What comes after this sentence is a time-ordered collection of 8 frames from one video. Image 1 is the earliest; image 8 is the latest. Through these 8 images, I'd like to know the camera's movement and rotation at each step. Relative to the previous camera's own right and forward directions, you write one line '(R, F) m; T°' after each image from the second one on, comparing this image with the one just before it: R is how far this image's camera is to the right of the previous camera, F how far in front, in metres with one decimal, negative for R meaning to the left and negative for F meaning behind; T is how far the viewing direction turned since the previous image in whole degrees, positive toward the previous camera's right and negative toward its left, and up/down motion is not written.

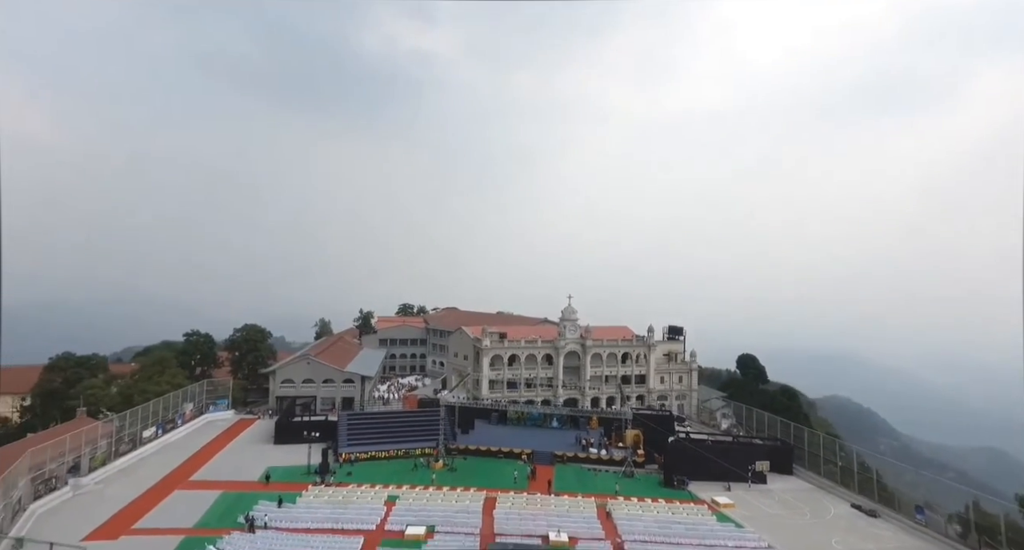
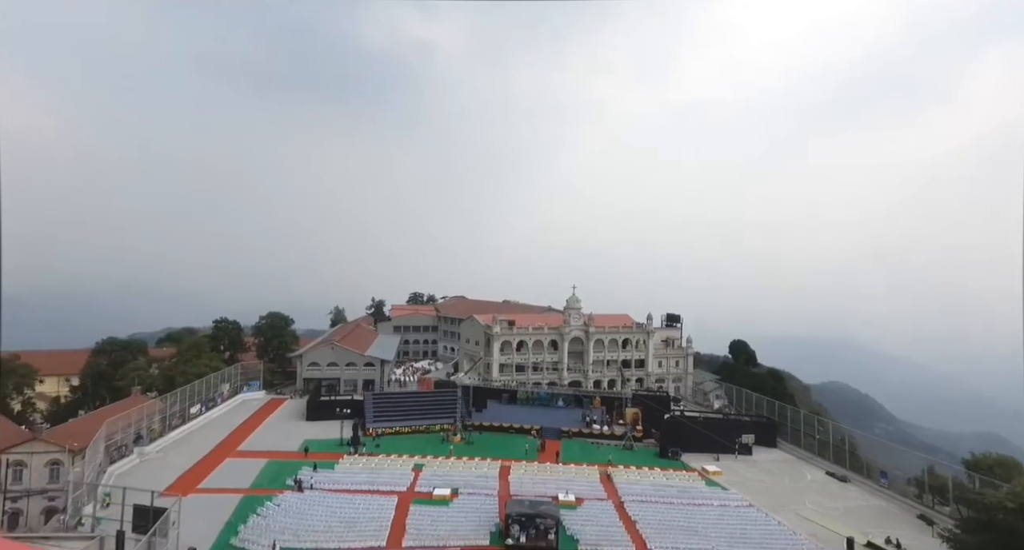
(-0.7, -3.3) m; 0°
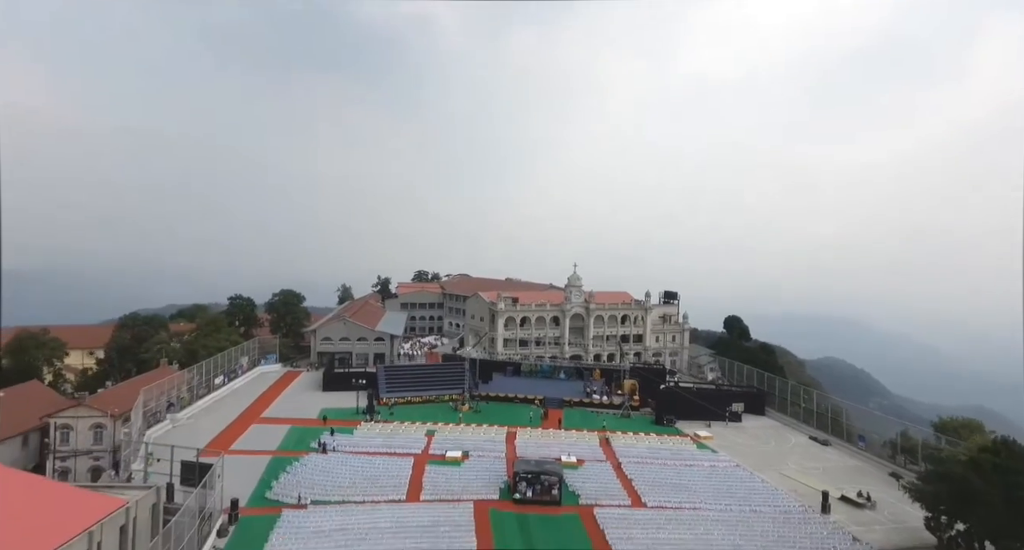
(-0.3, -2.0) m; 0°
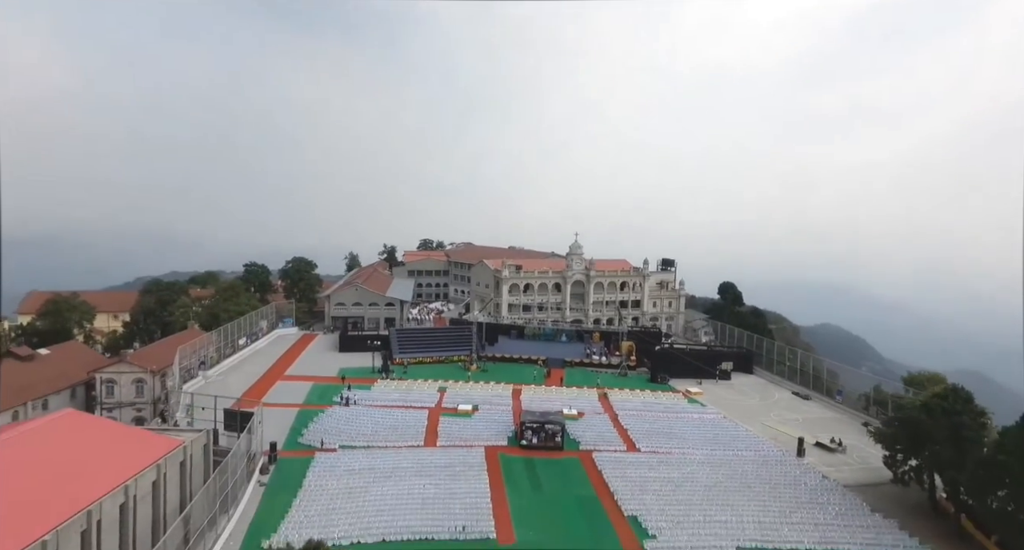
(-0.4, -2.2) m; 0°
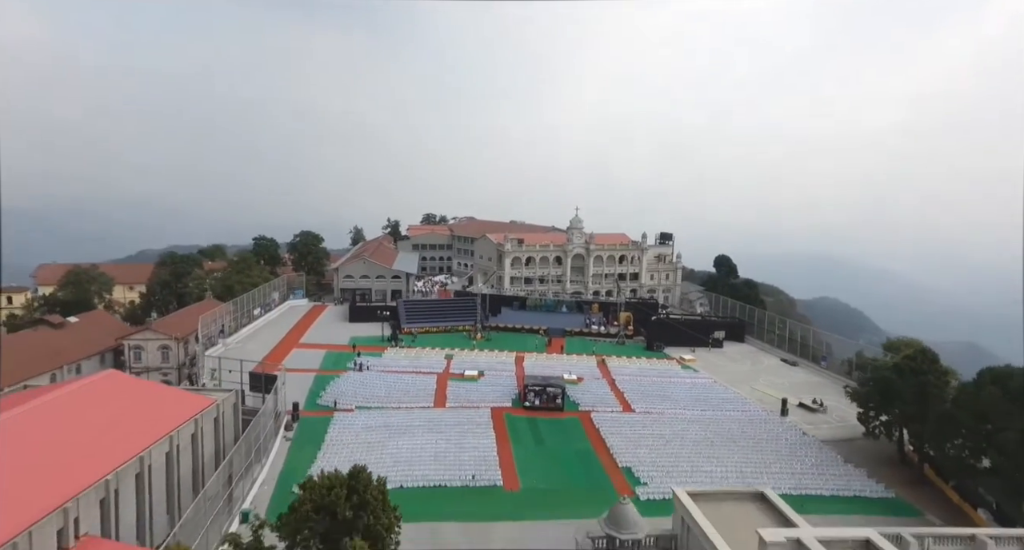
(-0.2, -1.7) m; 0°
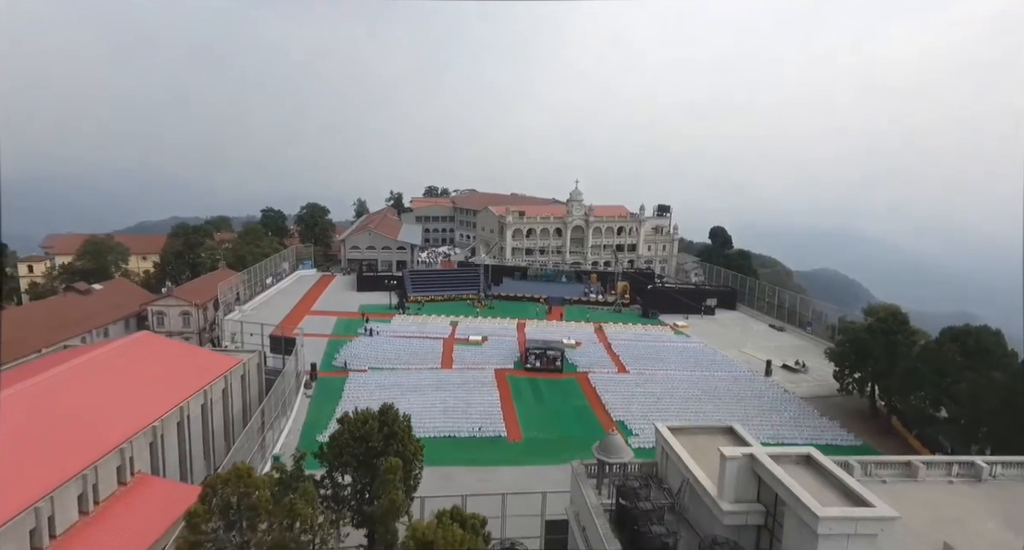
(-0.1, -1.8) m; 0°
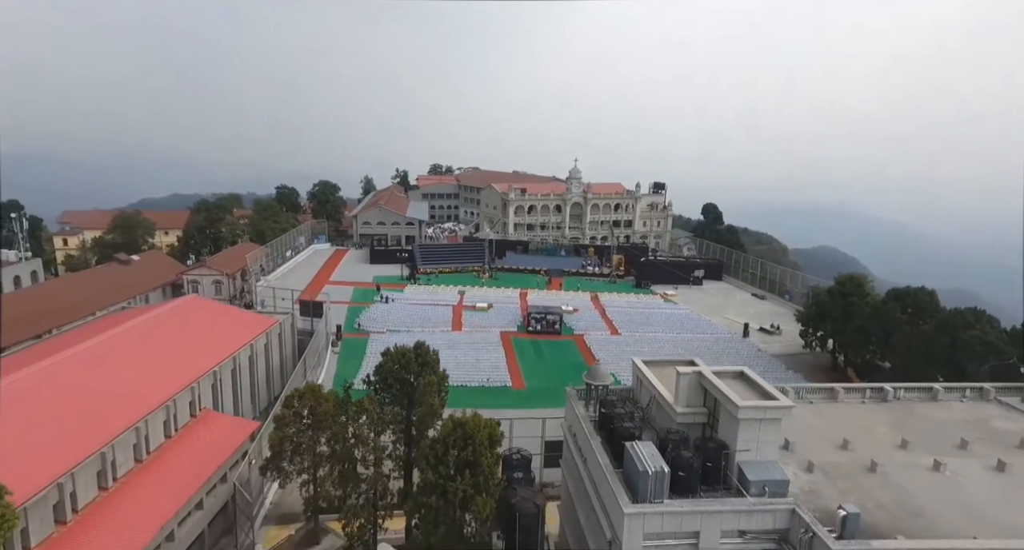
(-0.2, -3.4) m; 0°
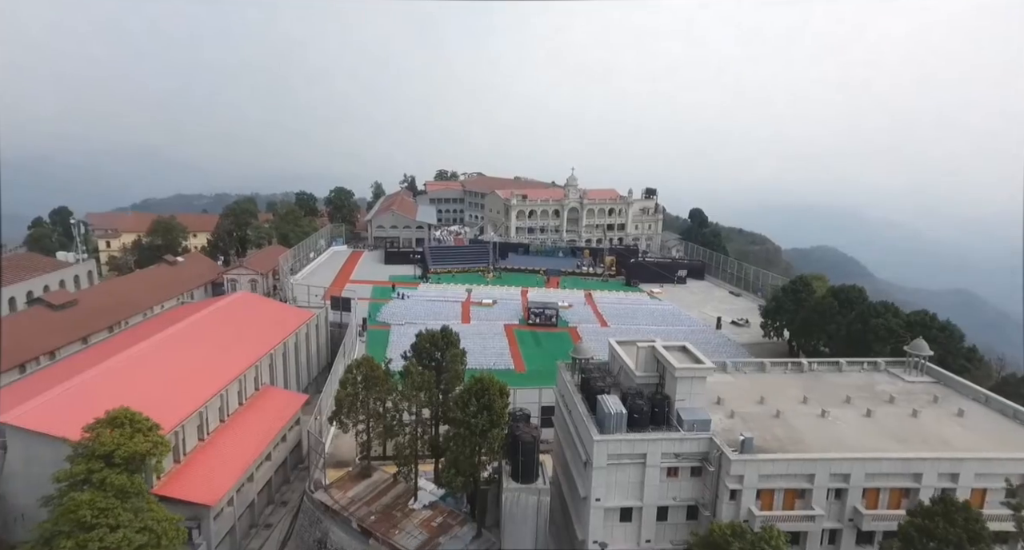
(-0.1, -5.0) m; 0°
